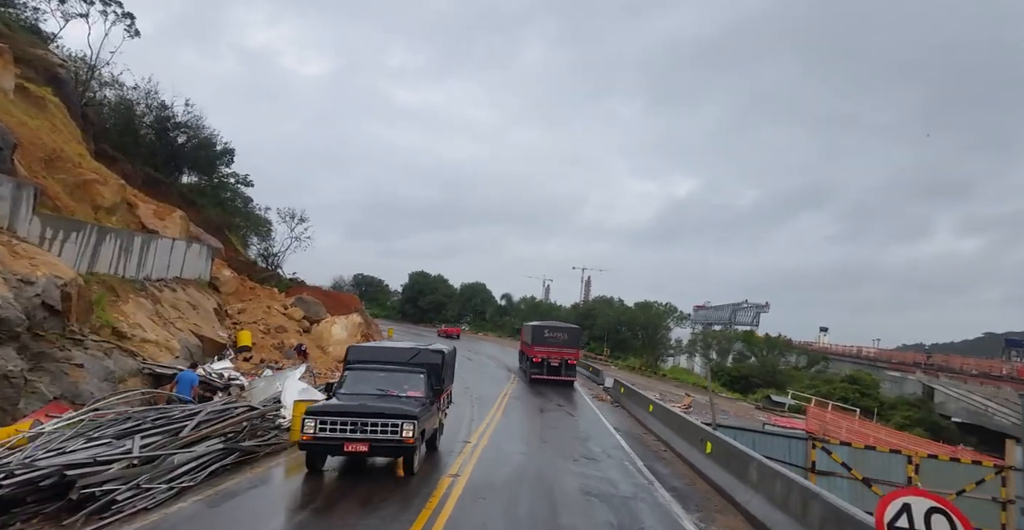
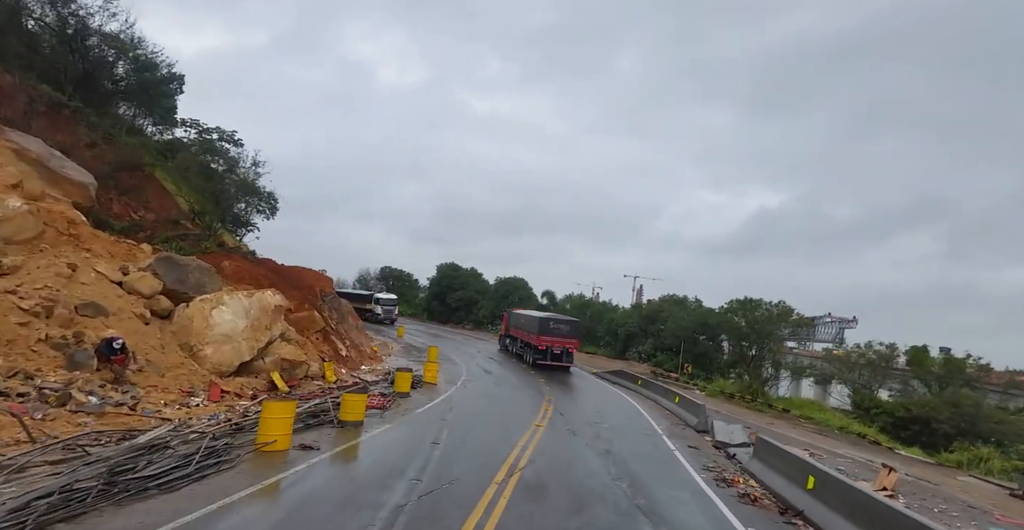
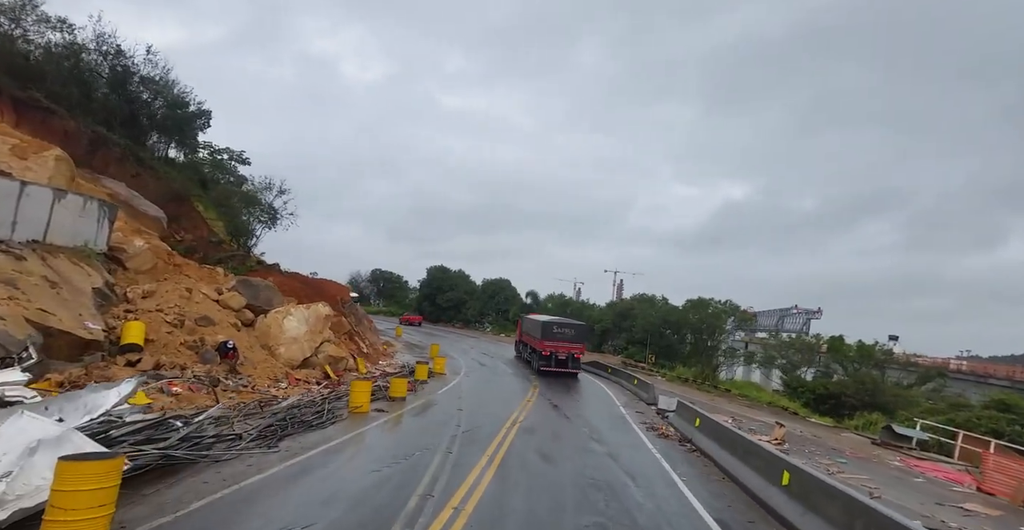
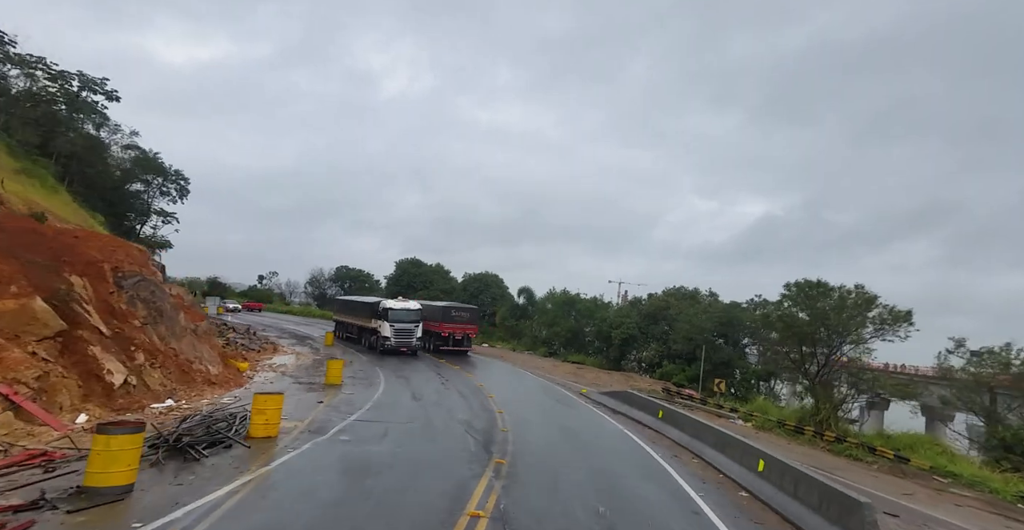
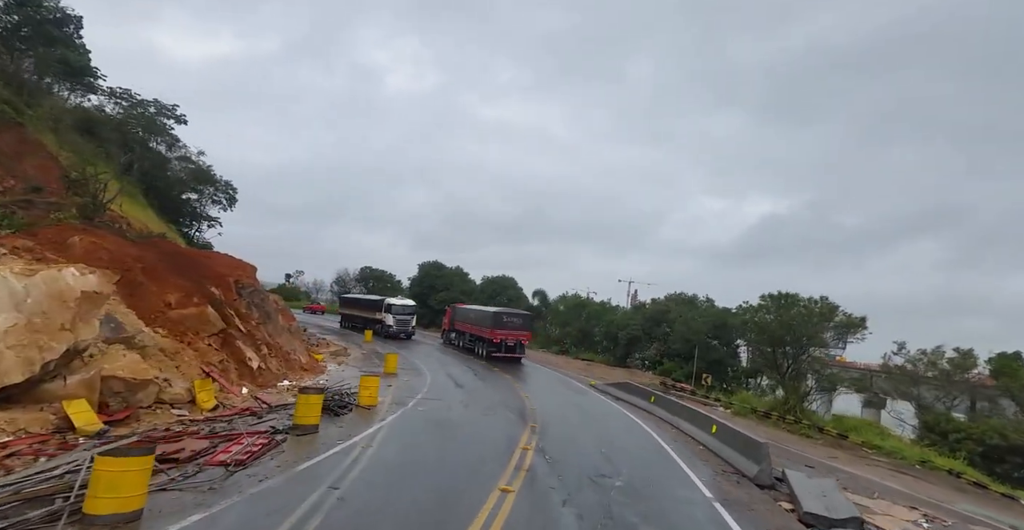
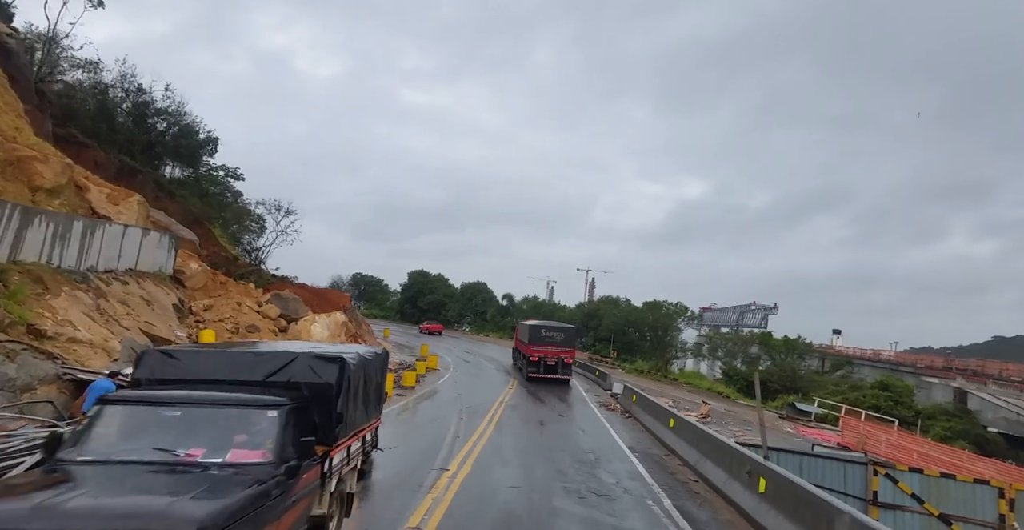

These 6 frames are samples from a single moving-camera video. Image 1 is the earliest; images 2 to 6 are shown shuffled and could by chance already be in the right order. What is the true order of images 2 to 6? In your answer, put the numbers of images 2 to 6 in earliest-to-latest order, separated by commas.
6, 3, 2, 5, 4
